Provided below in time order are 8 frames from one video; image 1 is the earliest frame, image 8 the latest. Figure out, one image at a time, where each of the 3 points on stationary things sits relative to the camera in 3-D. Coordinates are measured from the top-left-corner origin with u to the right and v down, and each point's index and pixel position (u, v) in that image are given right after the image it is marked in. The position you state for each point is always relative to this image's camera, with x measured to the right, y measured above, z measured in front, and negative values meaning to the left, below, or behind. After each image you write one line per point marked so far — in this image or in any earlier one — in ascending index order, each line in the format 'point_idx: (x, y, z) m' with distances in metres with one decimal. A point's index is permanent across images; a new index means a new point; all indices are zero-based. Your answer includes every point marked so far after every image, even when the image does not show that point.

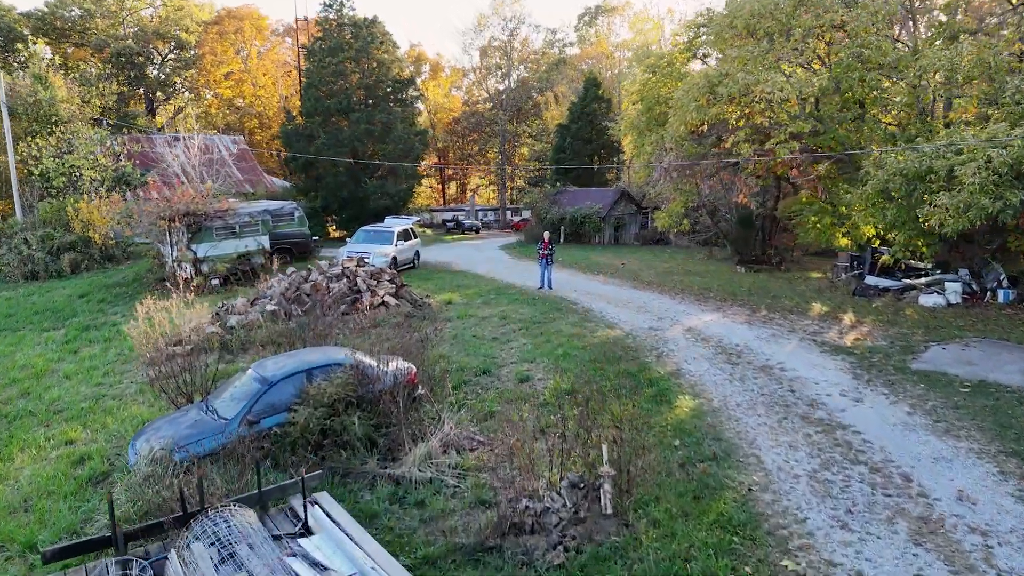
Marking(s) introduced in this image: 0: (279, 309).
0: (-3.2, -0.3, +13.1) m
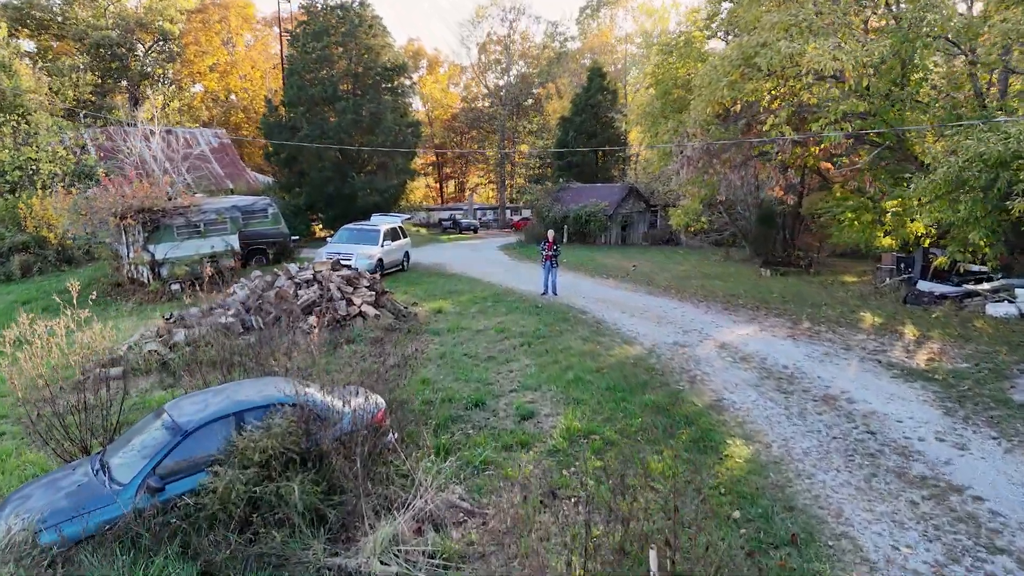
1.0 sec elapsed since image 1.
0: (-3.2, -0.4, +11.0) m
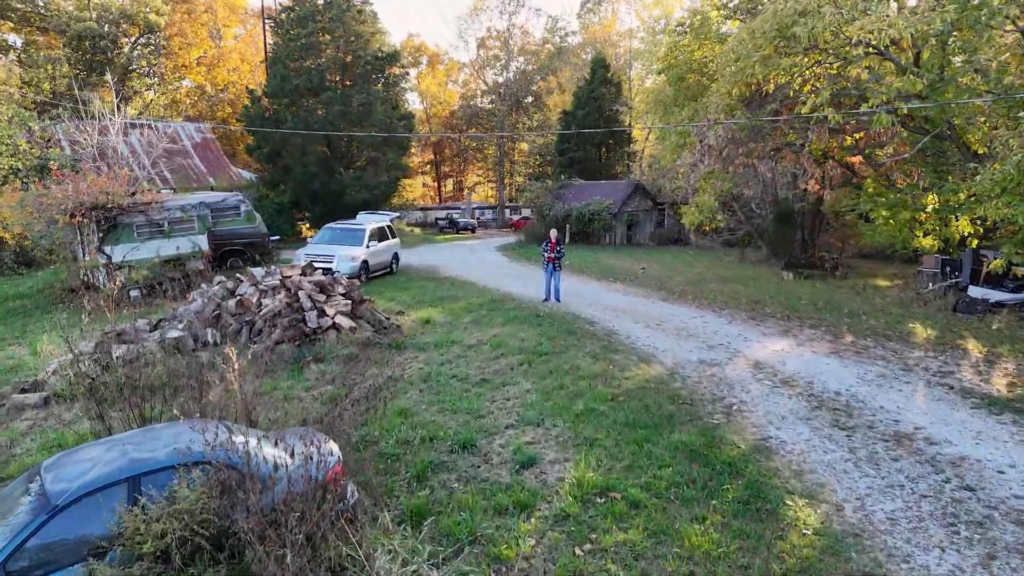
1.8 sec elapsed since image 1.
0: (-3.2, -0.5, +9.4) m
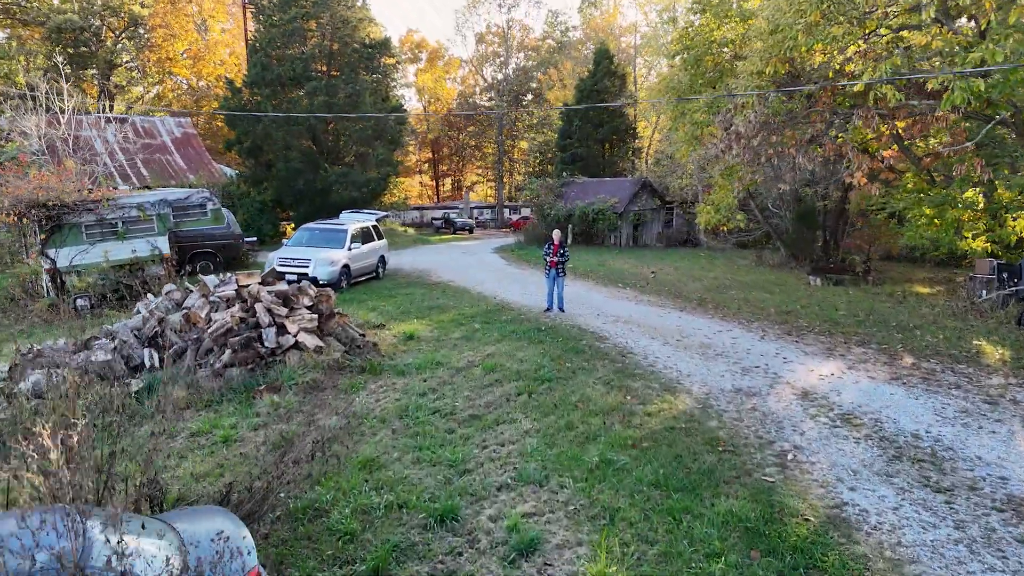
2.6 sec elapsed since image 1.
0: (-3.3, -0.6, +7.8) m
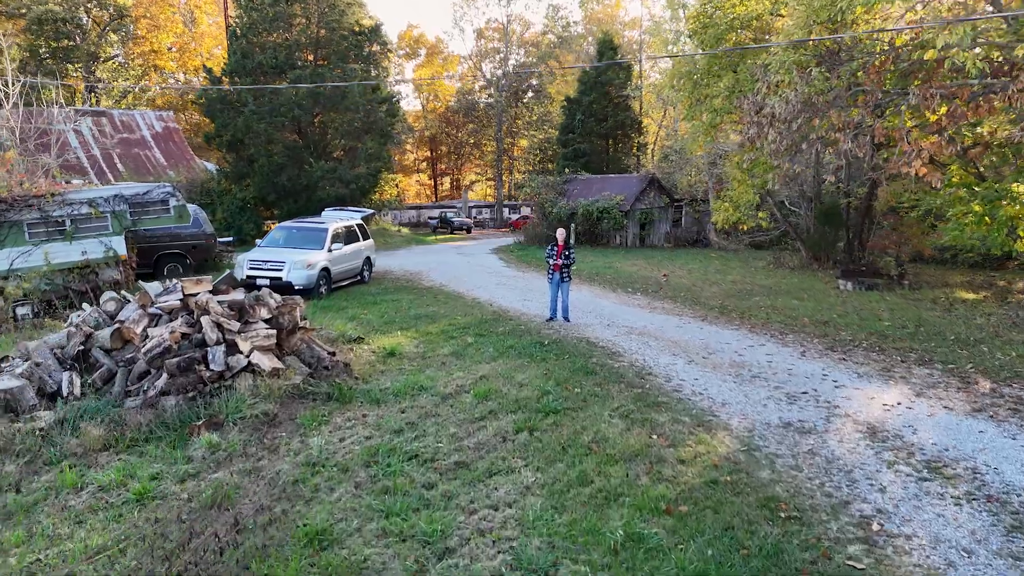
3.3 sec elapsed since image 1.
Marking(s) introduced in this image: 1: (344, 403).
0: (-3.3, -0.7, +6.4) m
1: (-1.2, -0.8, +6.8) m
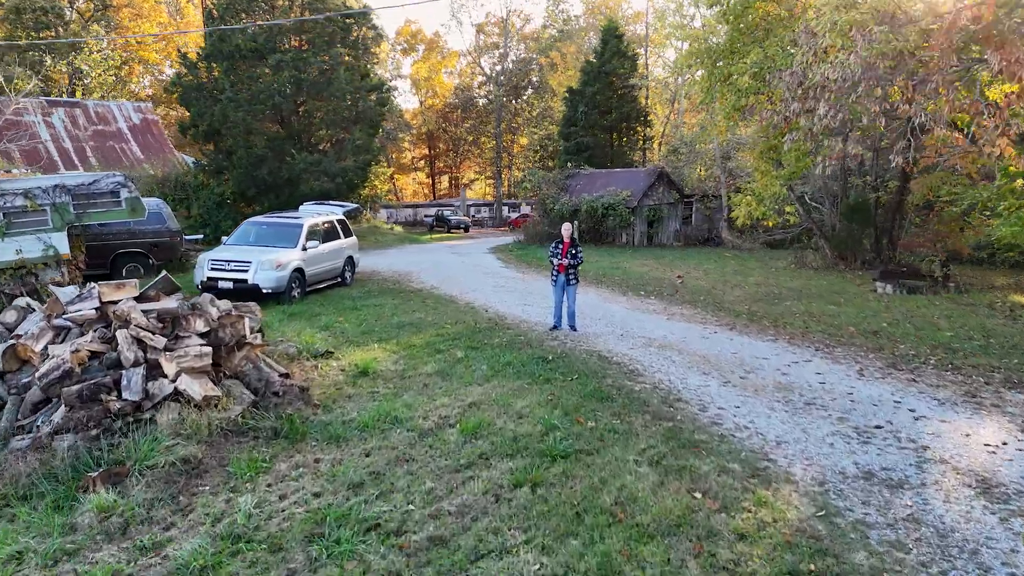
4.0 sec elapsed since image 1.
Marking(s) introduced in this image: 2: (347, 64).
0: (-3.3, -0.7, +4.9) m
1: (-1.2, -0.9, +5.4) m
2: (-3.4, +4.6, +19.5) m
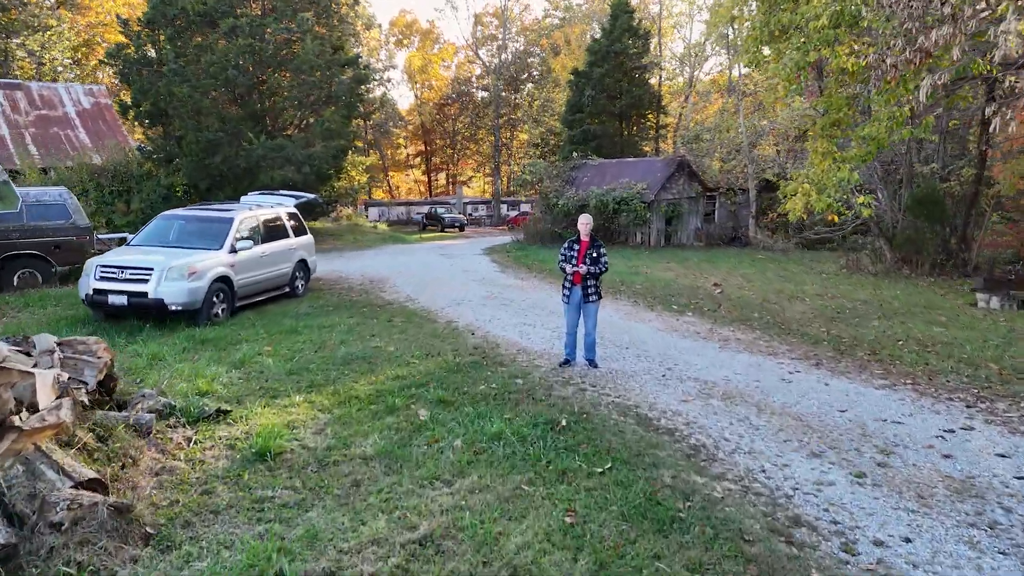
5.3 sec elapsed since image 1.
0: (-3.4, -0.9, +2.2) m
1: (-1.3, -1.0, +2.6) m
2: (-3.4, +4.5, +16.8) m
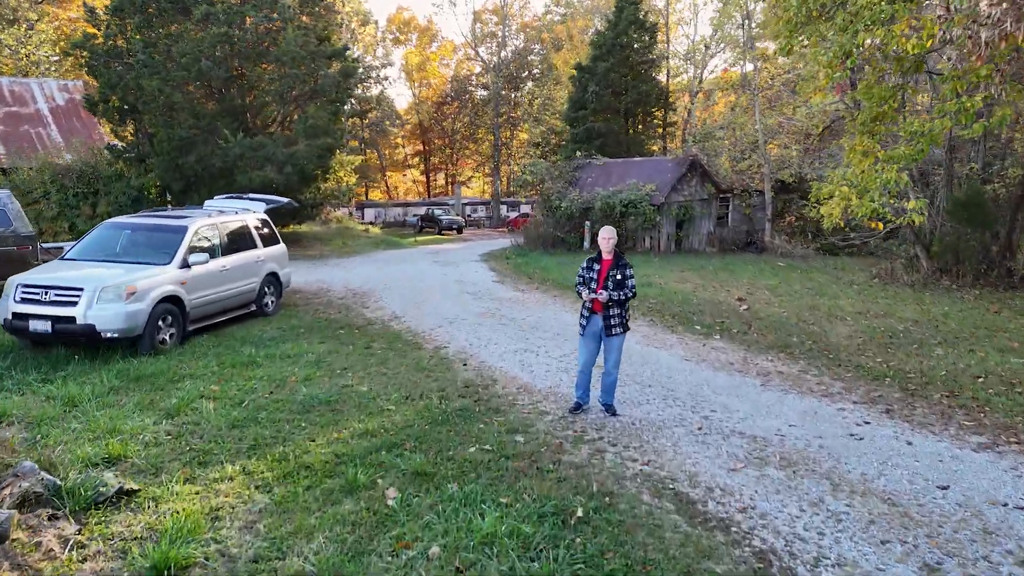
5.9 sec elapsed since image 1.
0: (-3.4, -1.0, +0.9) m
1: (-1.3, -1.1, +1.4) m
2: (-3.4, +4.3, +15.6) m
